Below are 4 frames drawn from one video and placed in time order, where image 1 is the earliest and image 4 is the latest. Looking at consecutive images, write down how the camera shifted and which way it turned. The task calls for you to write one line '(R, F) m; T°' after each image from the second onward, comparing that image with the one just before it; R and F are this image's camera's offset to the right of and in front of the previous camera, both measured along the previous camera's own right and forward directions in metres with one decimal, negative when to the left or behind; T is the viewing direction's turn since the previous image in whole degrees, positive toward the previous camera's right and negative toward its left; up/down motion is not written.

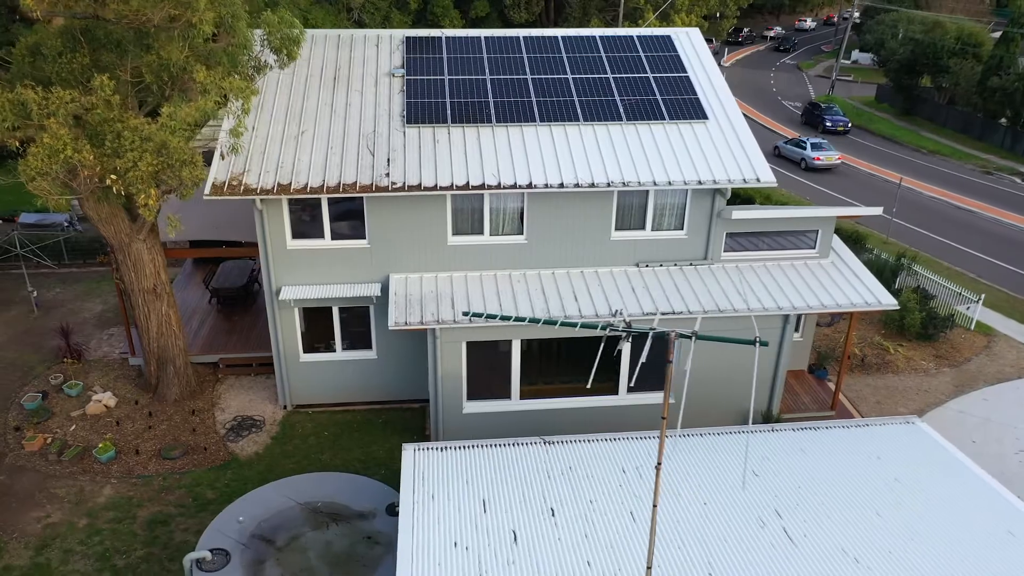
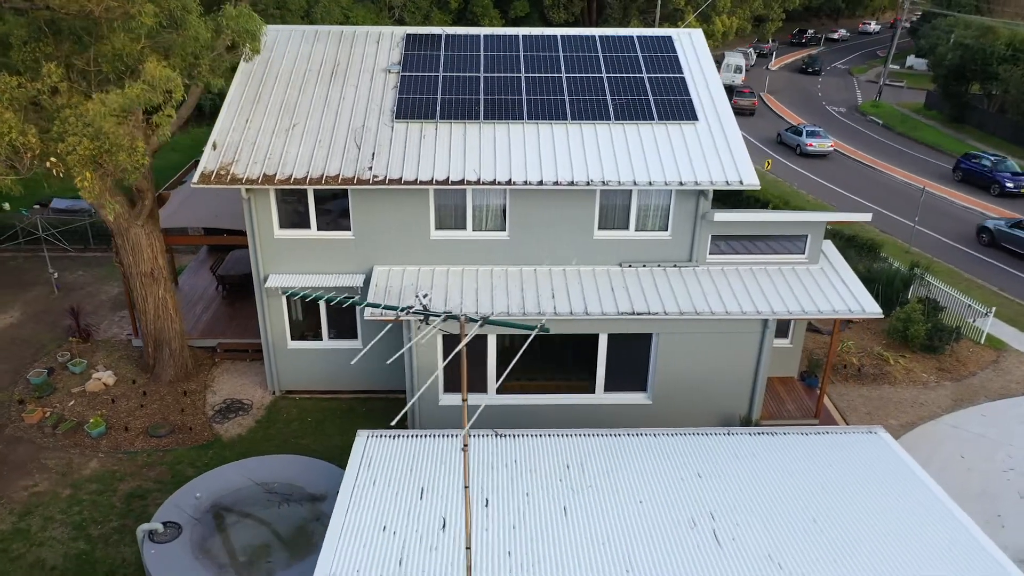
(+1.4, -0.1) m; -3°
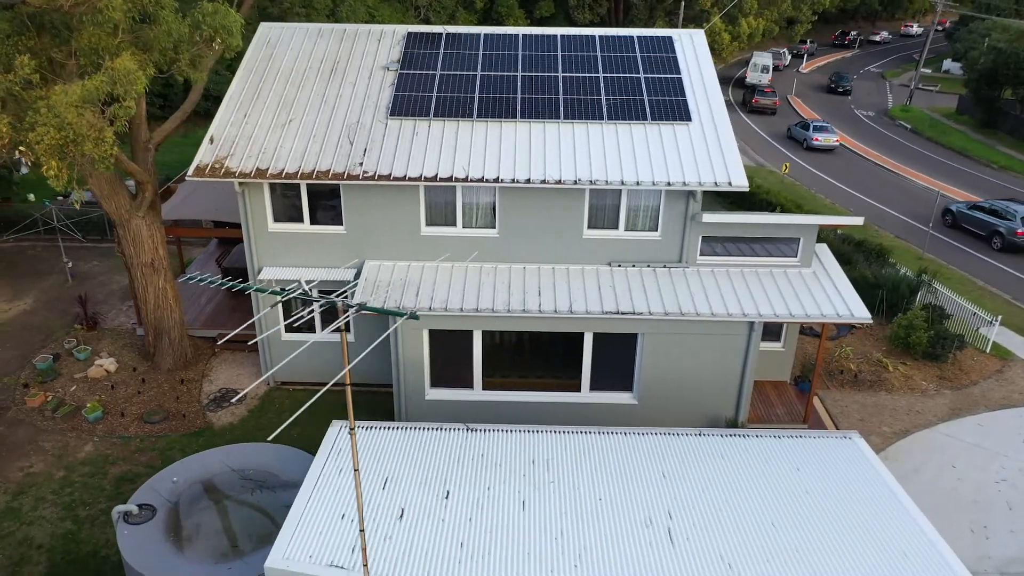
(+0.8, -0.1) m; -2°
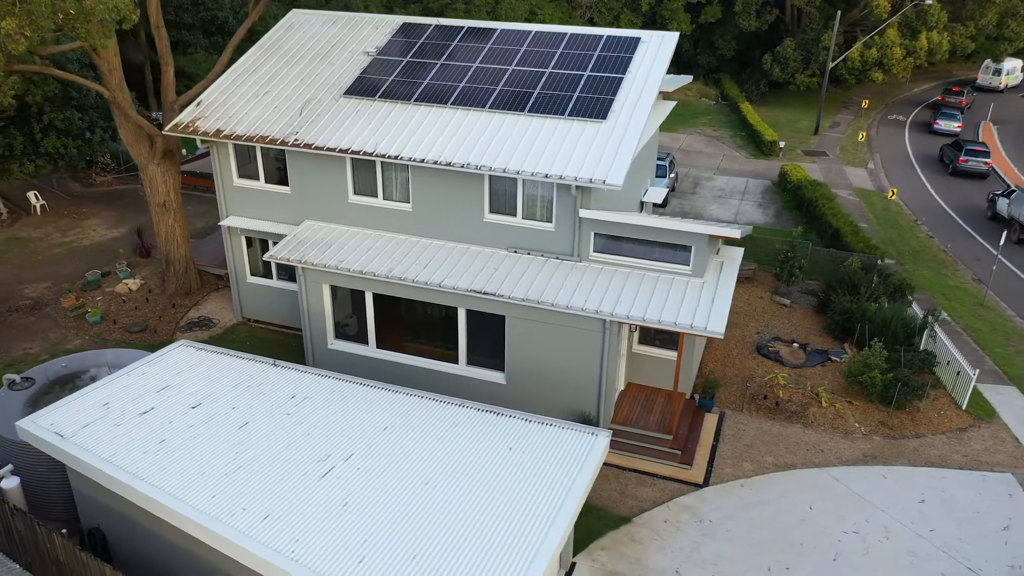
(+6.6, -0.1) m; -15°
